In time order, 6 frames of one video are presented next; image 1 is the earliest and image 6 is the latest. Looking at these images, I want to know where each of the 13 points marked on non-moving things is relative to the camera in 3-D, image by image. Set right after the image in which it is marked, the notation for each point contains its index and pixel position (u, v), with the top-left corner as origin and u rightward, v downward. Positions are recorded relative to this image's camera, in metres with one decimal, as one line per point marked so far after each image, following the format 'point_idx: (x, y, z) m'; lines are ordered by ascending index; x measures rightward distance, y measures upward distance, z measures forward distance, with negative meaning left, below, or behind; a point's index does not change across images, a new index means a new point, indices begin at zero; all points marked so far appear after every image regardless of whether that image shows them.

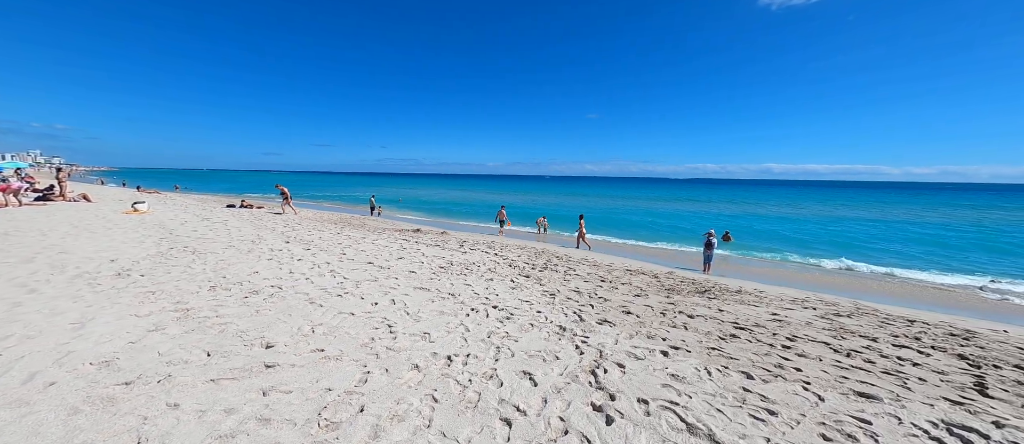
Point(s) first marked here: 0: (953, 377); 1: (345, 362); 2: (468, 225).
0: (+4.9, -1.7, +3.9) m
1: (-1.6, -1.3, +3.3) m
2: (-2.4, -0.2, +19.5) m
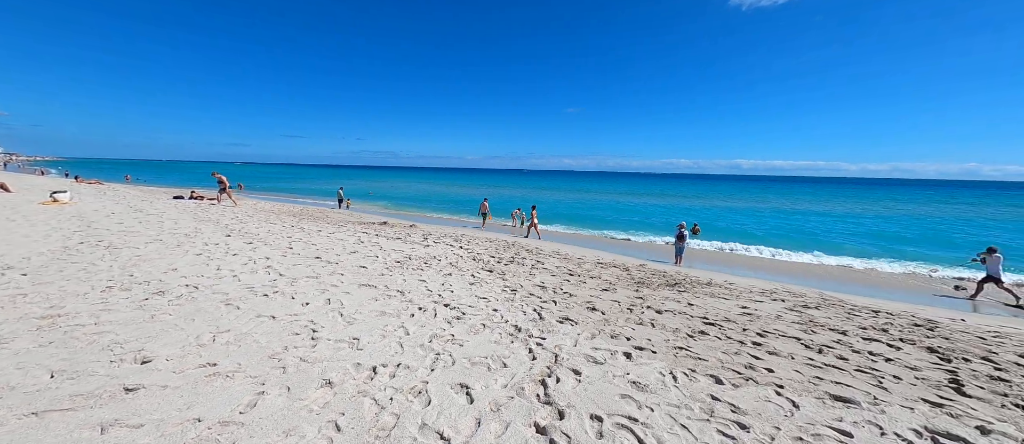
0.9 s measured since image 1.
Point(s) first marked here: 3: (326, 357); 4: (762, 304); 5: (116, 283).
0: (+4.4, -1.6, +3.7) m
1: (-2.1, -1.2, +2.7) m
2: (-3.9, +0.2, +18.8) m
3: (-1.7, -1.2, +3.2) m
4: (+4.7, -1.5, +6.6) m
5: (-5.4, -0.8, +4.8) m
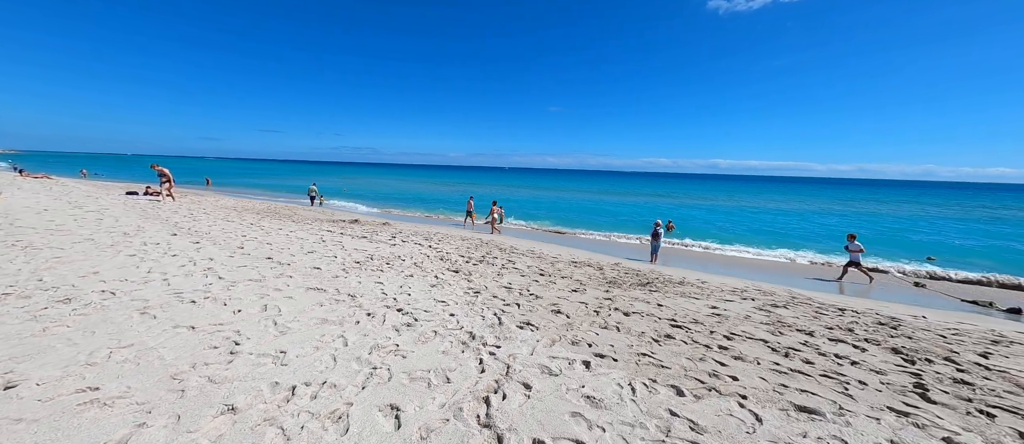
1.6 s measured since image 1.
0: (+3.9, -1.6, +3.5) m
1: (-2.6, -1.2, +2.3) m
2: (-5.1, +0.3, +18.2) m
3: (-2.1, -1.2, +2.8) m
4: (+4.1, -1.5, +6.5) m
5: (-6.0, -0.8, +4.2) m
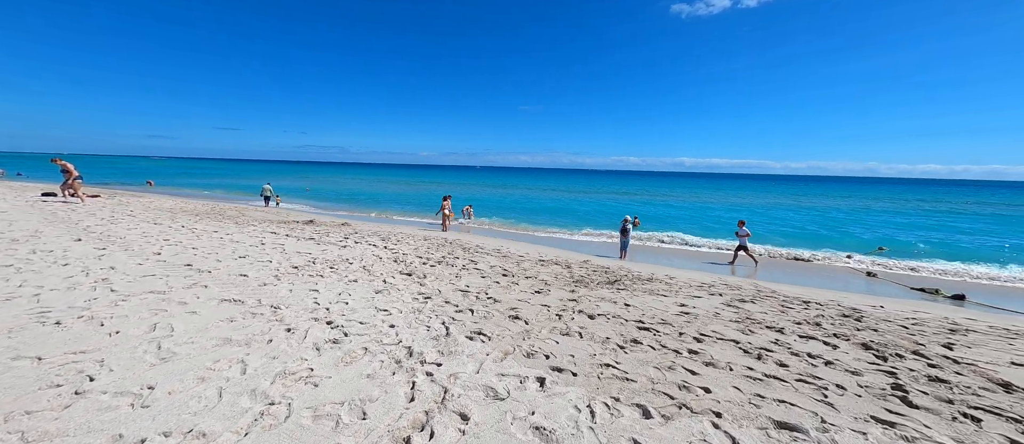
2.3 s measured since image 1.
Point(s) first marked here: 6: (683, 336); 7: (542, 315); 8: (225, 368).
0: (+3.4, -1.5, +3.3) m
1: (-2.9, -1.2, +1.5) m
2: (-6.7, +0.3, +17.3) m
3: (-2.6, -1.2, +2.1) m
4: (+3.4, -1.4, +6.3) m
5: (-6.5, -0.9, +3.2) m
6: (+2.1, -1.4, +4.2) m
7: (+0.4, -1.2, +4.7) m
8: (-2.3, -1.2, +2.8) m
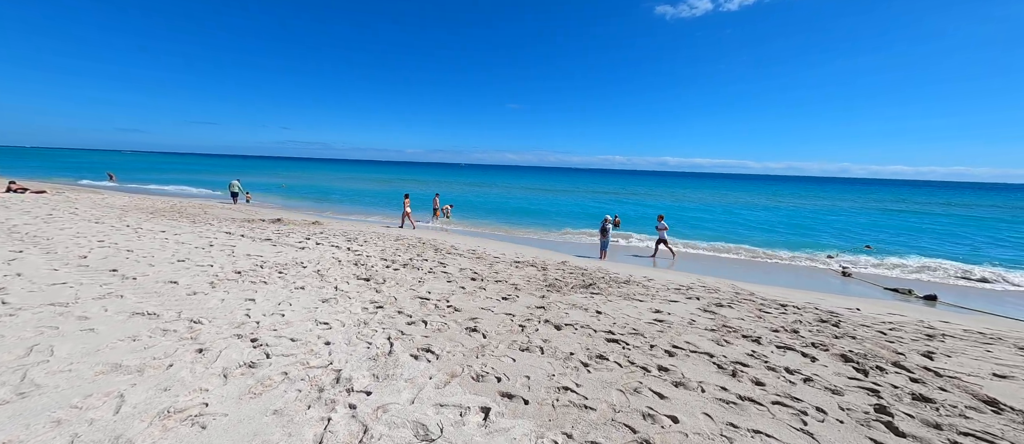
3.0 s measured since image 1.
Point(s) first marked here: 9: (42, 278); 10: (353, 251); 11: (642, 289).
0: (+2.9, -1.5, +3.0) m
1: (-3.3, -1.2, +1.0) m
2: (-7.7, +0.4, +16.6) m
3: (-3.0, -1.2, +1.5) m
4: (+2.8, -1.4, +6.0) m
5: (-6.9, -0.9, +2.6) m
6: (+1.6, -1.4, +3.9) m
7: (-0.1, -1.3, +4.3) m
8: (-2.7, -1.2, +2.3) m
9: (-6.4, -0.8, +4.8) m
10: (-3.6, -0.7, +8.1) m
11: (+2.7, -1.4, +7.3) m
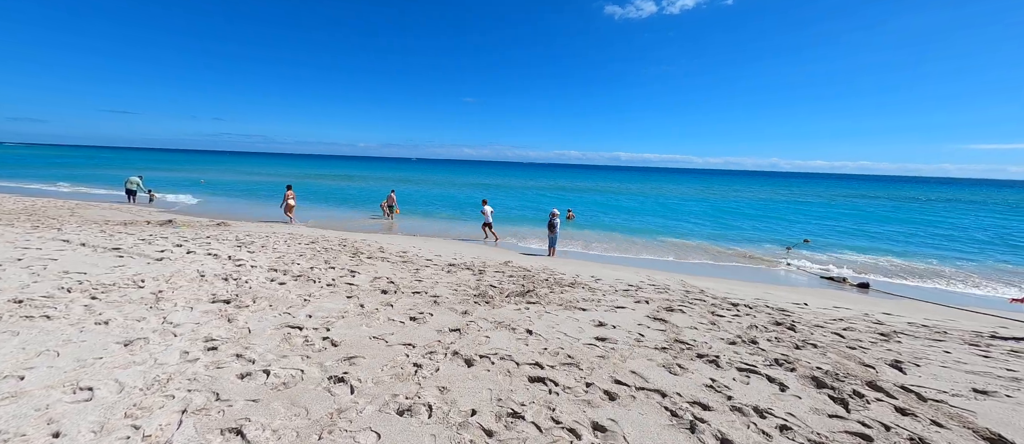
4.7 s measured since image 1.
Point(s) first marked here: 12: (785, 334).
0: (+2.1, -1.5, +2.2) m
1: (-3.9, -1.4, -0.5) m
2: (-10.1, +0.4, +14.4) m
3: (-3.6, -1.3, 0.0) m
4: (+1.6, -1.4, +5.1) m
5: (-7.7, -1.0, +0.6) m
6: (+0.6, -1.4, +2.9) m
7: (-1.1, -1.3, +3.1) m
8: (-3.4, -1.3, +0.8) m
9: (-7.4, -0.9, +2.9) m
10: (-5.0, -0.7, +6.4) m
11: (+1.4, -1.3, +6.4) m
12: (+3.7, -1.5, +4.7) m
